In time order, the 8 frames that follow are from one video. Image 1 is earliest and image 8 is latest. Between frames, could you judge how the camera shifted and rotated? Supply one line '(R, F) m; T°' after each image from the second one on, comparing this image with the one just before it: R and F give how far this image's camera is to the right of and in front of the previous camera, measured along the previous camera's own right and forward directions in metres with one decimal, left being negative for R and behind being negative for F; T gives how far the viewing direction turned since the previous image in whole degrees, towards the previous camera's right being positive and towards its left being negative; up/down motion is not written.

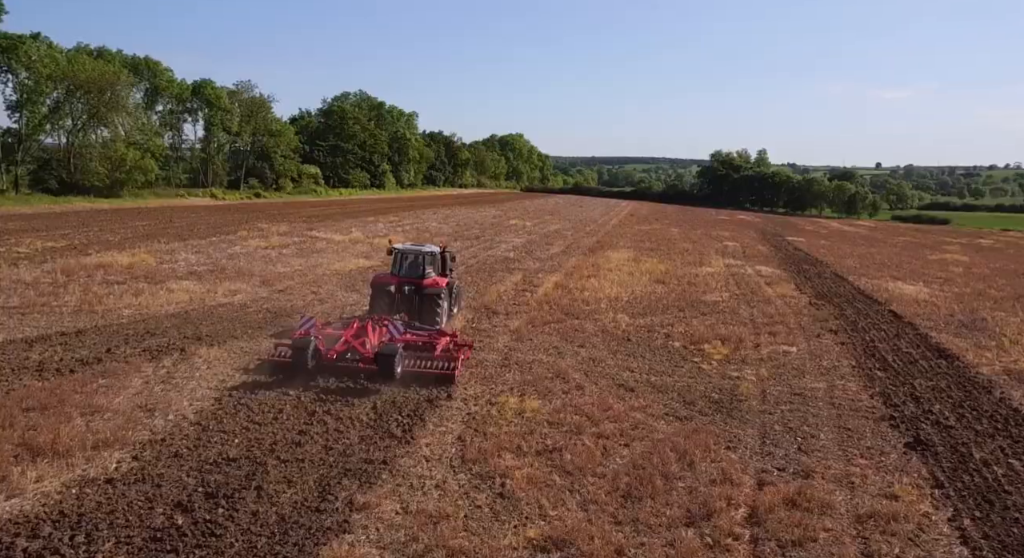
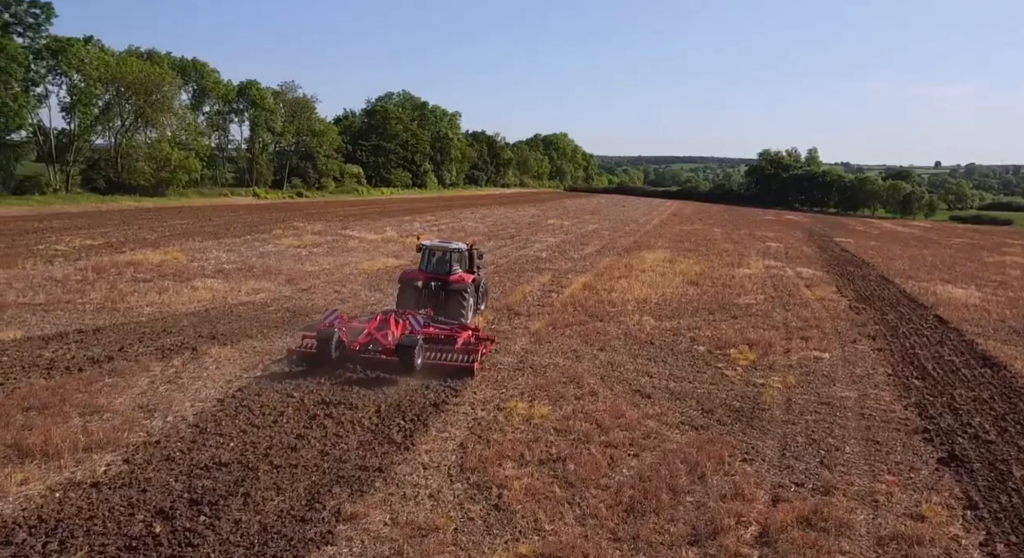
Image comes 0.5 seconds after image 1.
(+0.3, +0.2) m; -3°
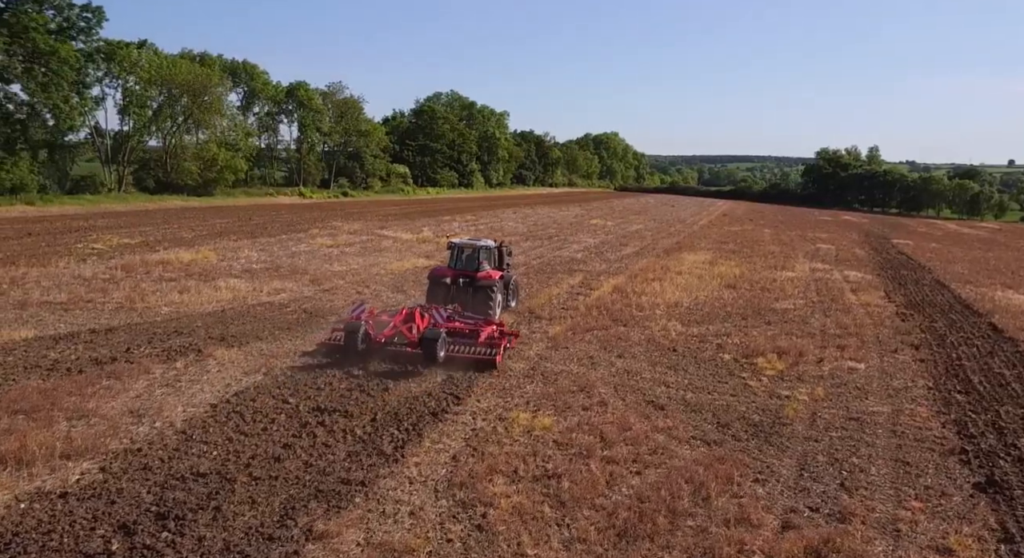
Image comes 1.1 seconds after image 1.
(+0.5, +0.3) m; -4°
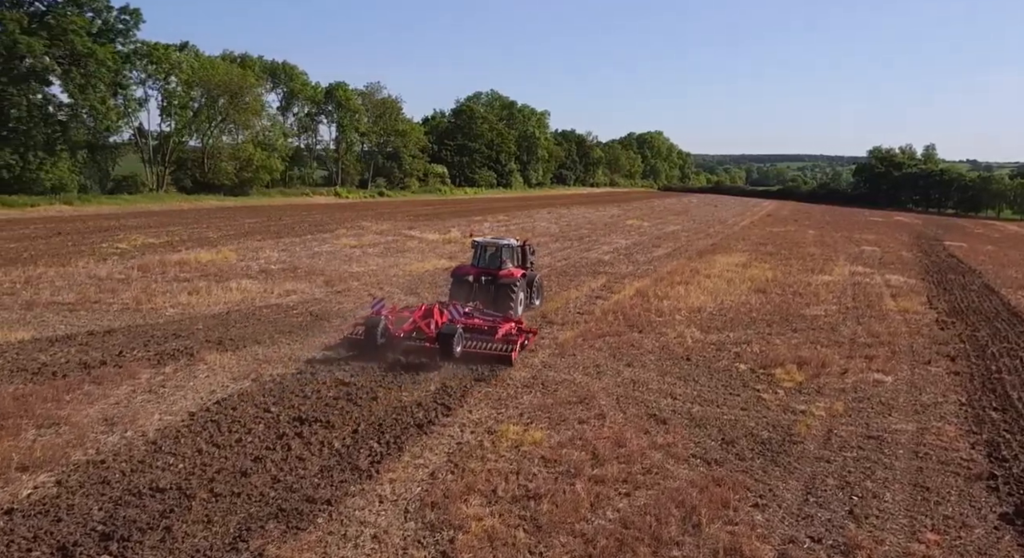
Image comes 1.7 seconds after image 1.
(+0.5, +0.4) m; -3°
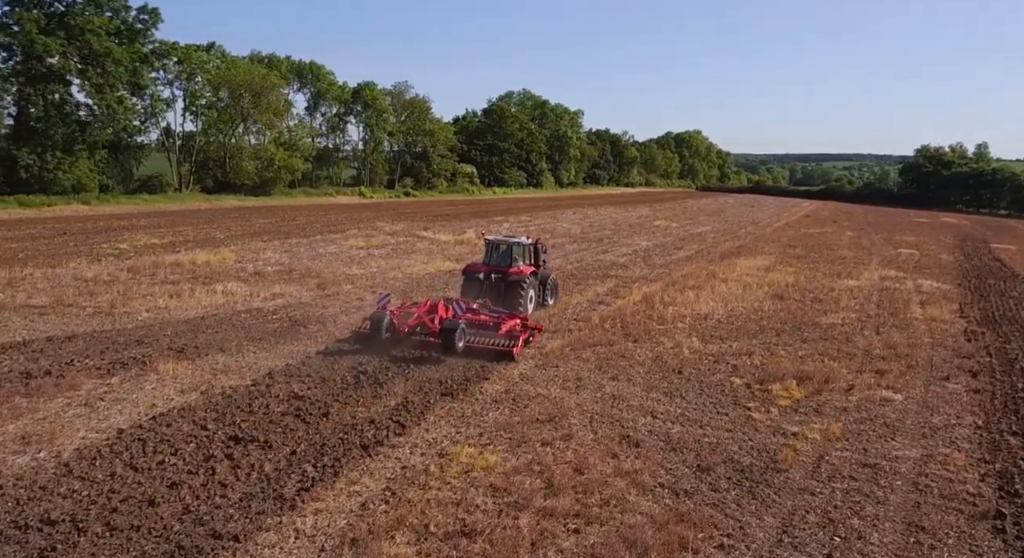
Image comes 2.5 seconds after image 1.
(+0.7, +0.6) m; -3°
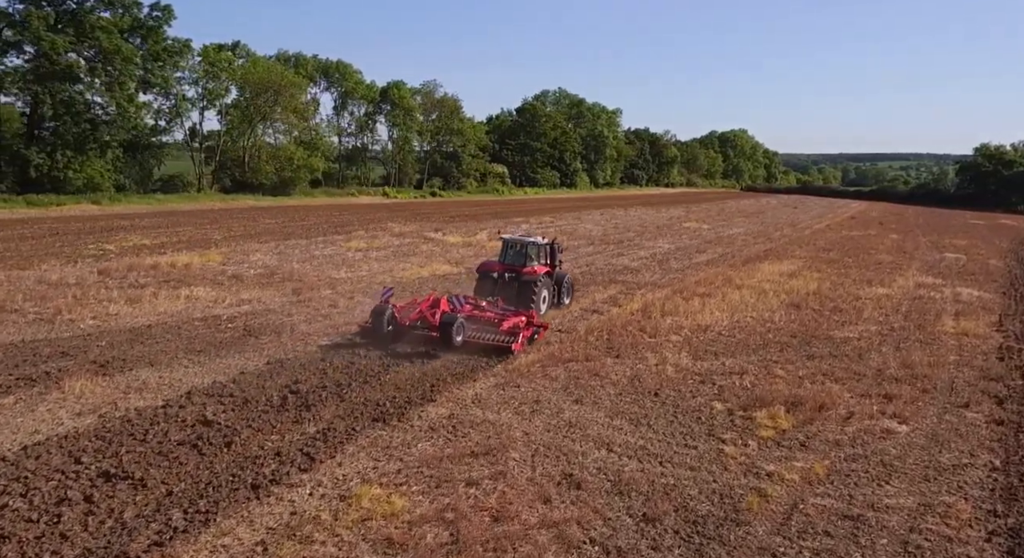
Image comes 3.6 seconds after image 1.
(+1.0, +0.9) m; -3°
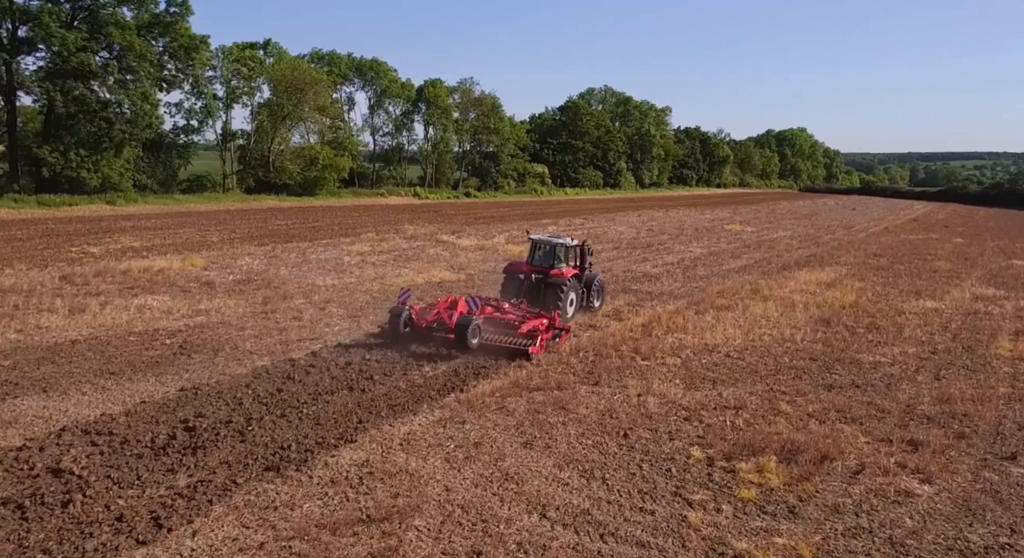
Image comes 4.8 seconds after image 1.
(+1.1, +1.3) m; -4°
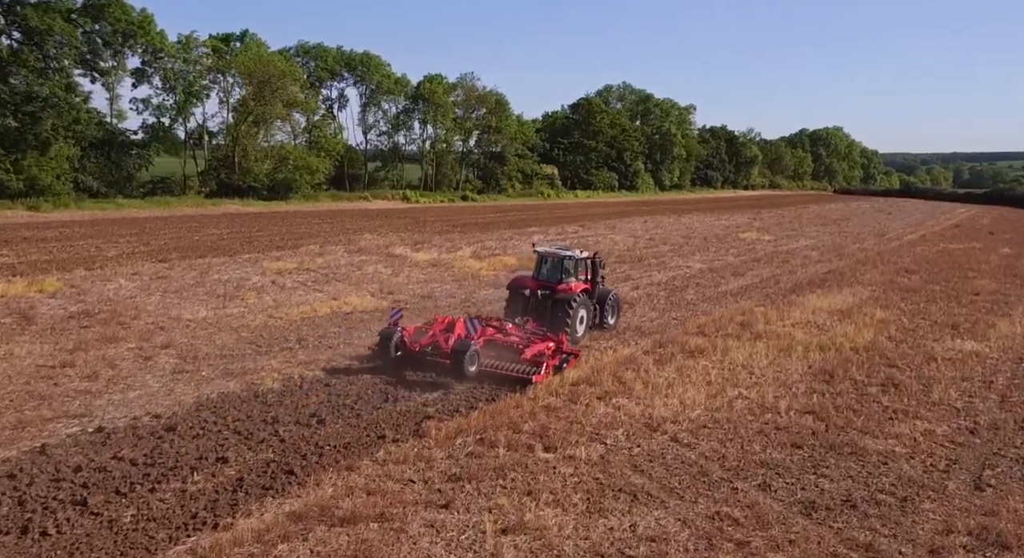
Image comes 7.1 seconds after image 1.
(+1.9, +3.2) m; -2°
